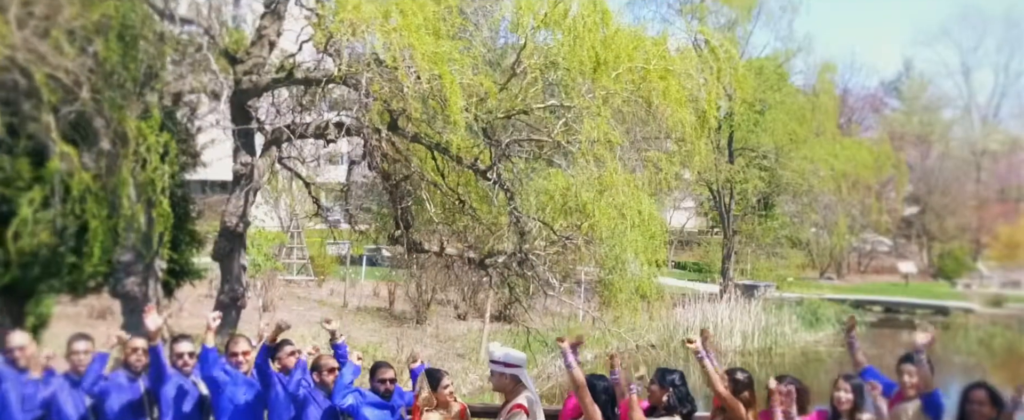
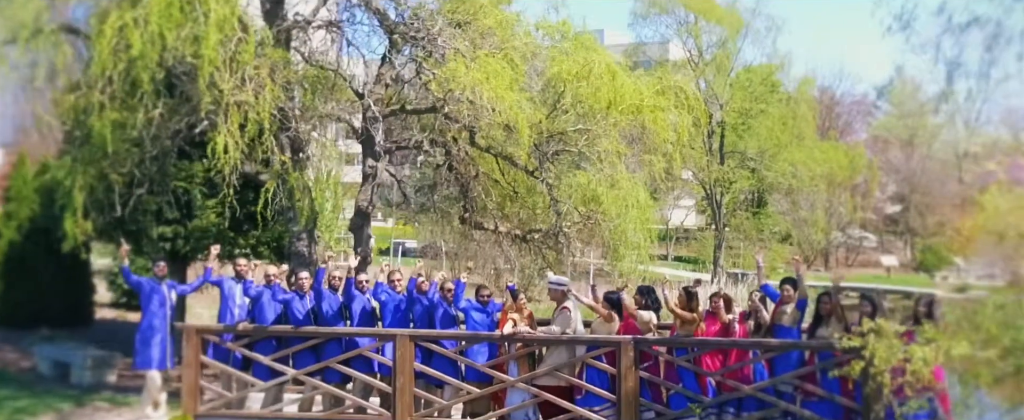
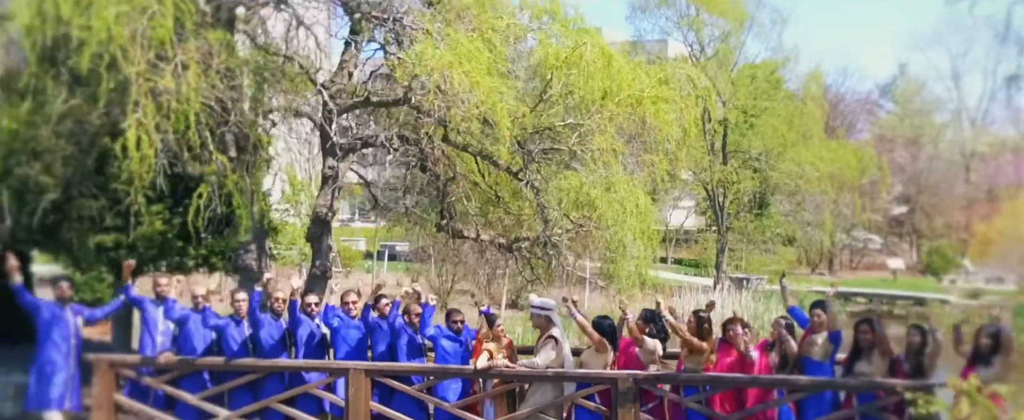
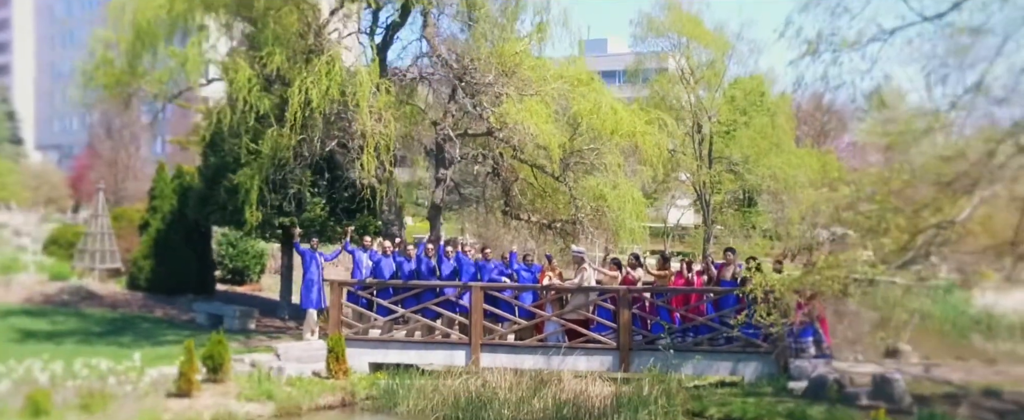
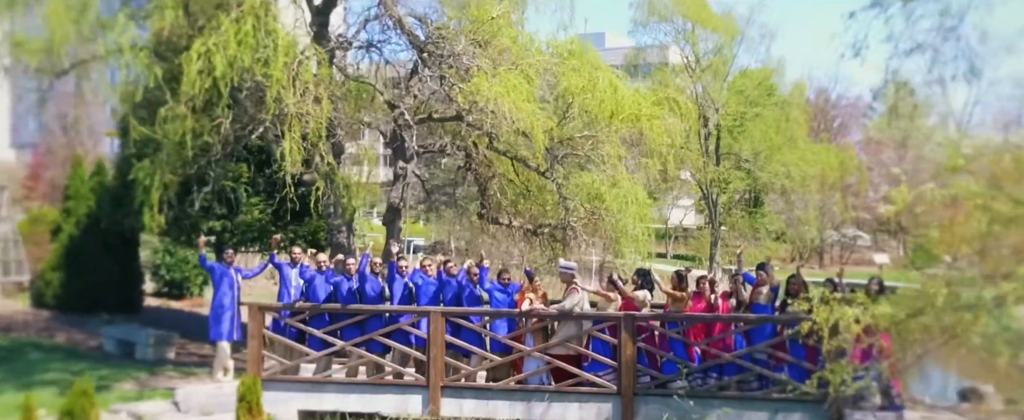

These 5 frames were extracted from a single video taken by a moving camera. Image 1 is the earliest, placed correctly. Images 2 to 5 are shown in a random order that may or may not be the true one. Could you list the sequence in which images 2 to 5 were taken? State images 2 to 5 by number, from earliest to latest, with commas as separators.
3, 2, 5, 4
